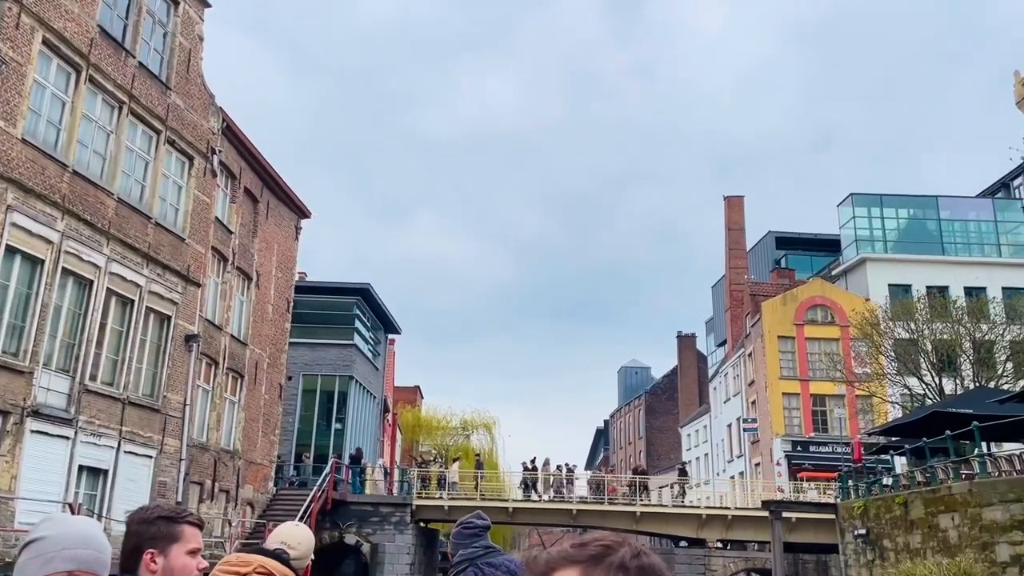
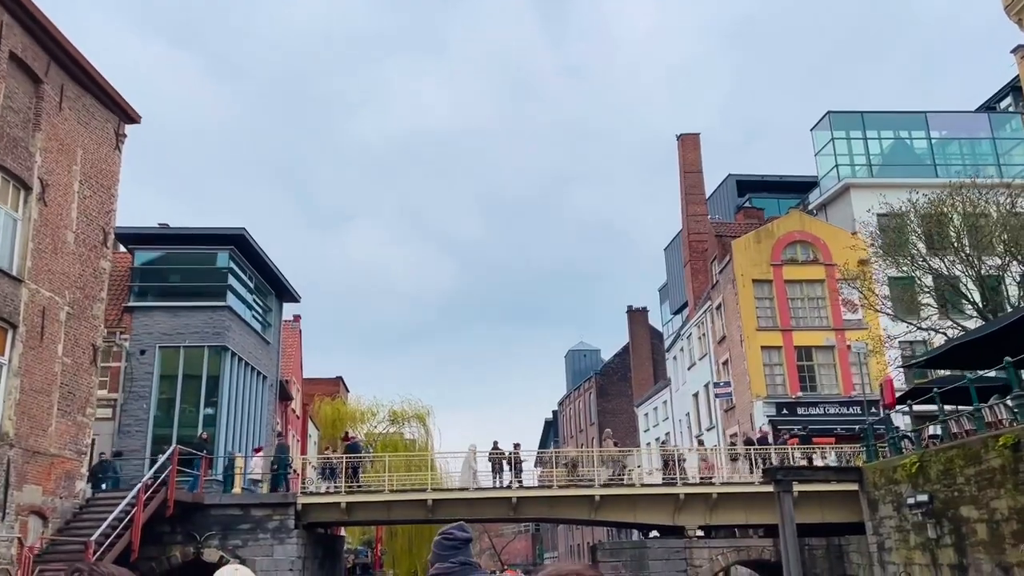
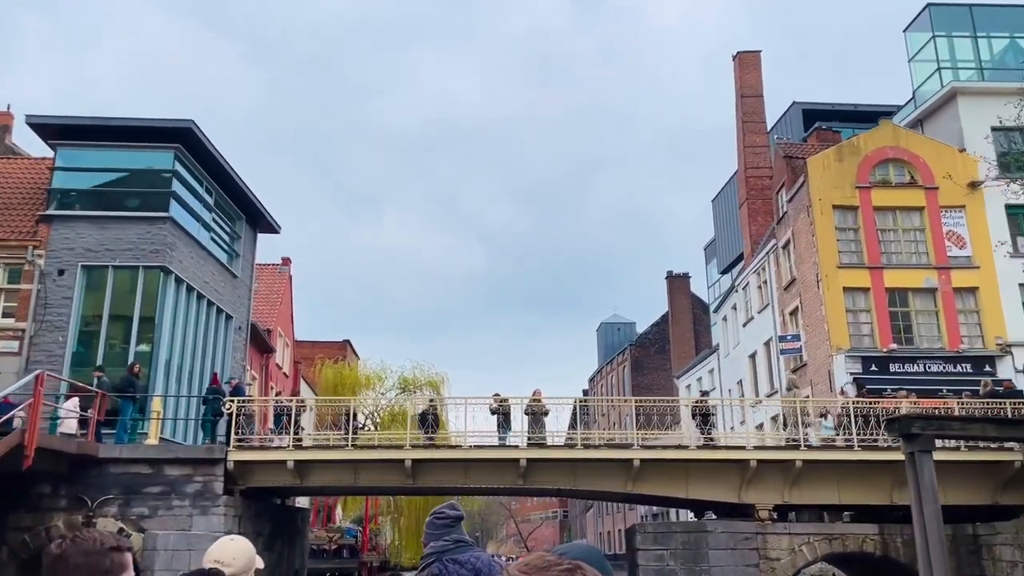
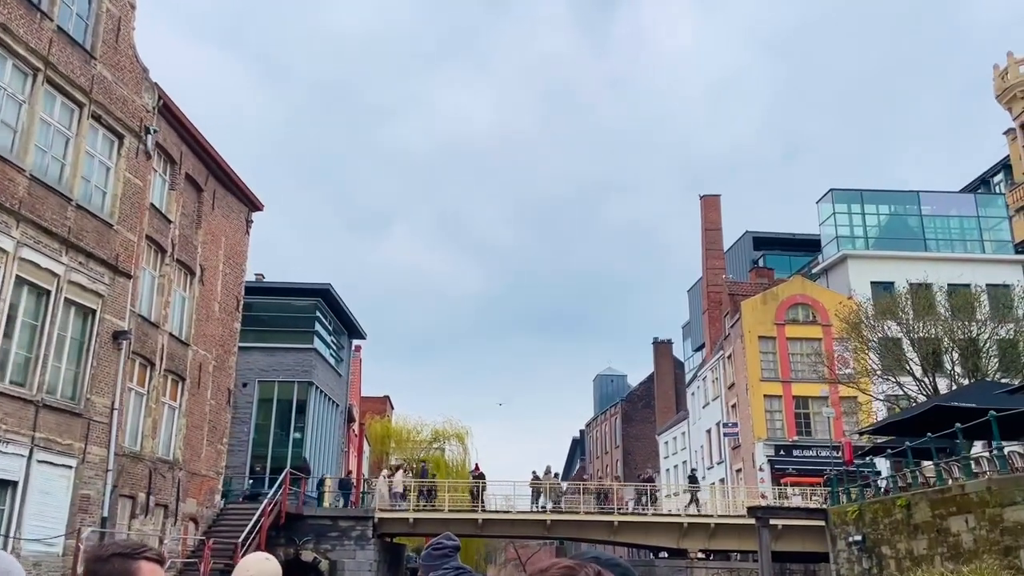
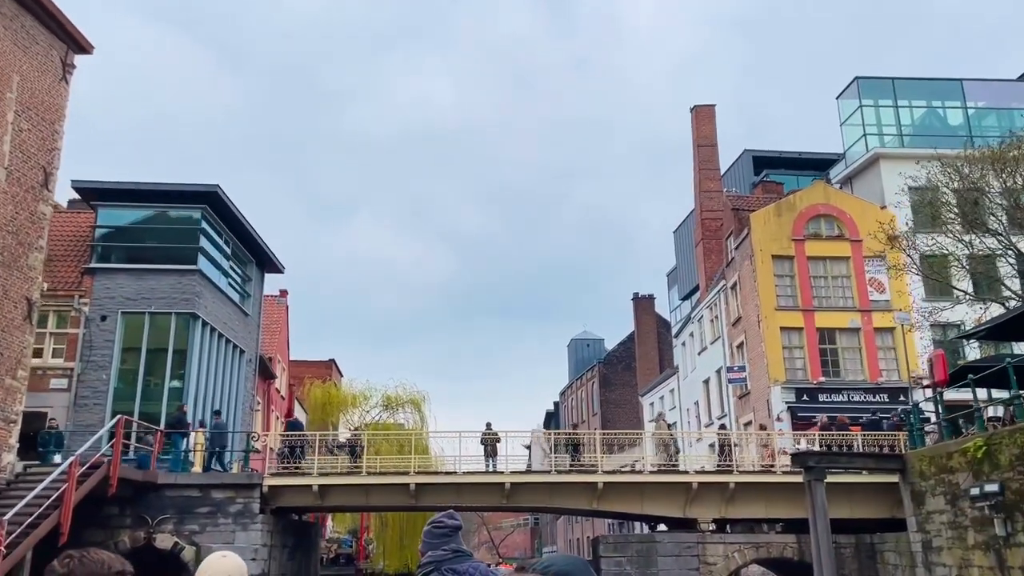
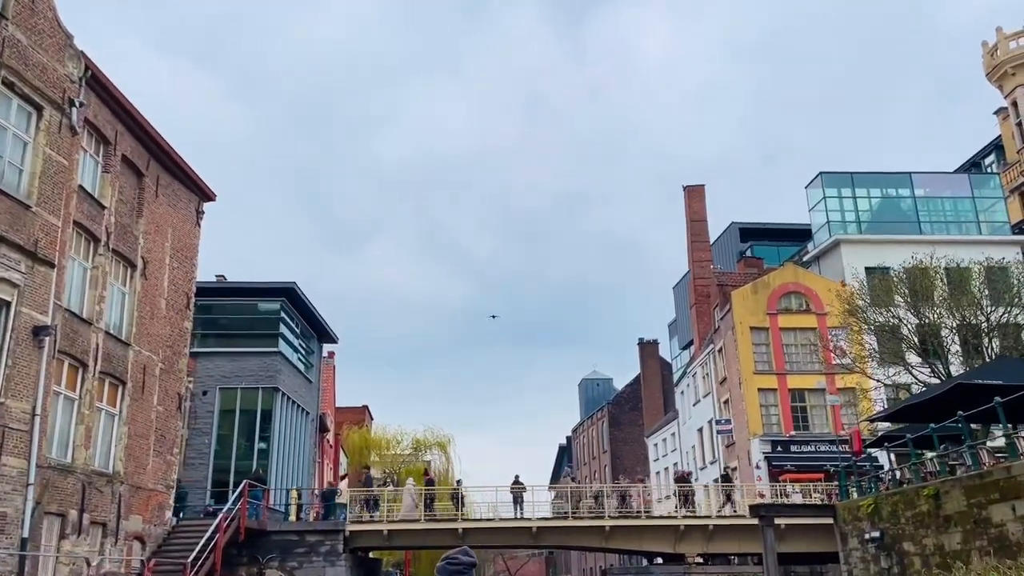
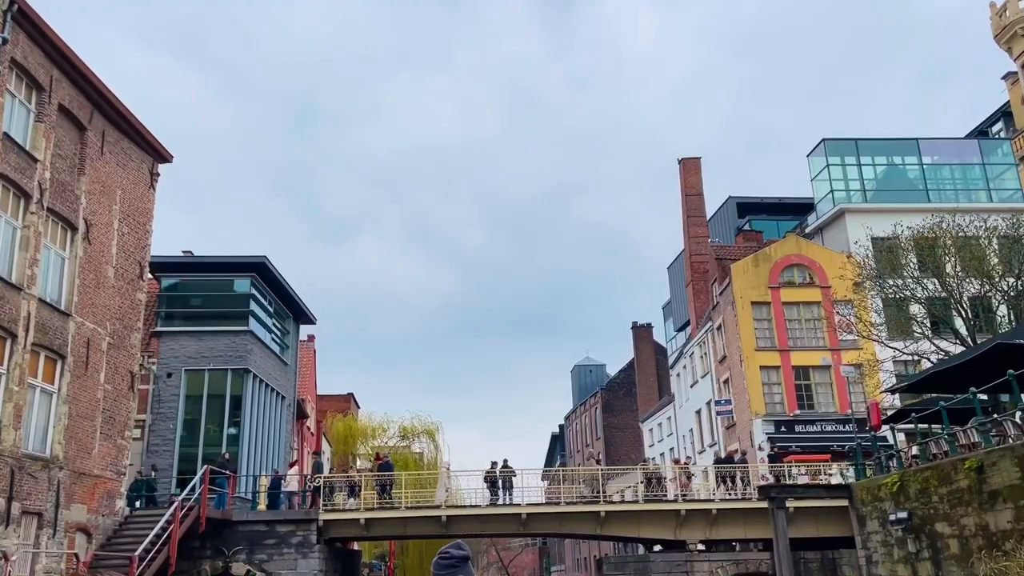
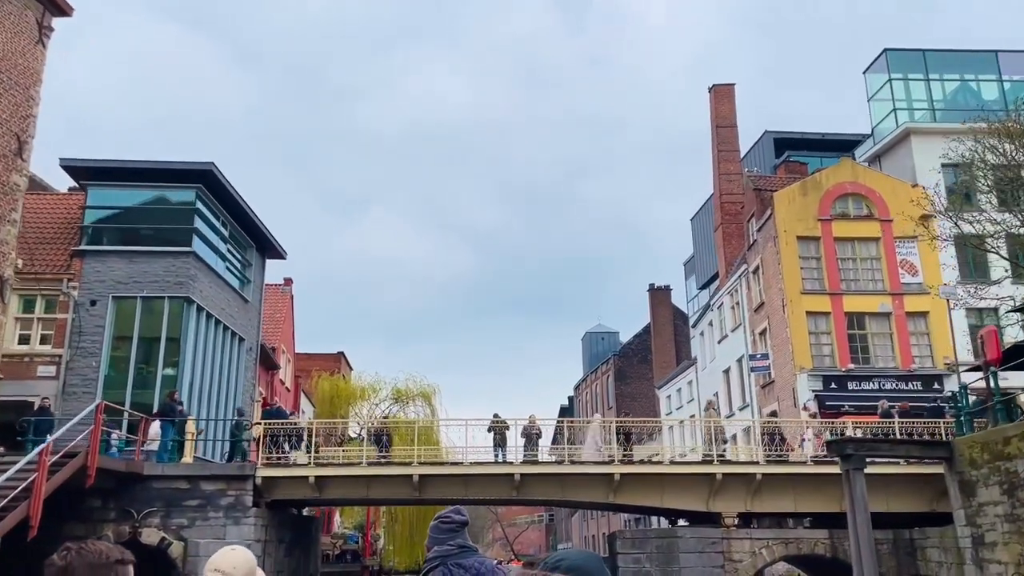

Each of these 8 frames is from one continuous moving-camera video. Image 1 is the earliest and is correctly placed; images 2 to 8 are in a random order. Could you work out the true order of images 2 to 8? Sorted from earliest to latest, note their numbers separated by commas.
4, 6, 7, 2, 5, 8, 3
